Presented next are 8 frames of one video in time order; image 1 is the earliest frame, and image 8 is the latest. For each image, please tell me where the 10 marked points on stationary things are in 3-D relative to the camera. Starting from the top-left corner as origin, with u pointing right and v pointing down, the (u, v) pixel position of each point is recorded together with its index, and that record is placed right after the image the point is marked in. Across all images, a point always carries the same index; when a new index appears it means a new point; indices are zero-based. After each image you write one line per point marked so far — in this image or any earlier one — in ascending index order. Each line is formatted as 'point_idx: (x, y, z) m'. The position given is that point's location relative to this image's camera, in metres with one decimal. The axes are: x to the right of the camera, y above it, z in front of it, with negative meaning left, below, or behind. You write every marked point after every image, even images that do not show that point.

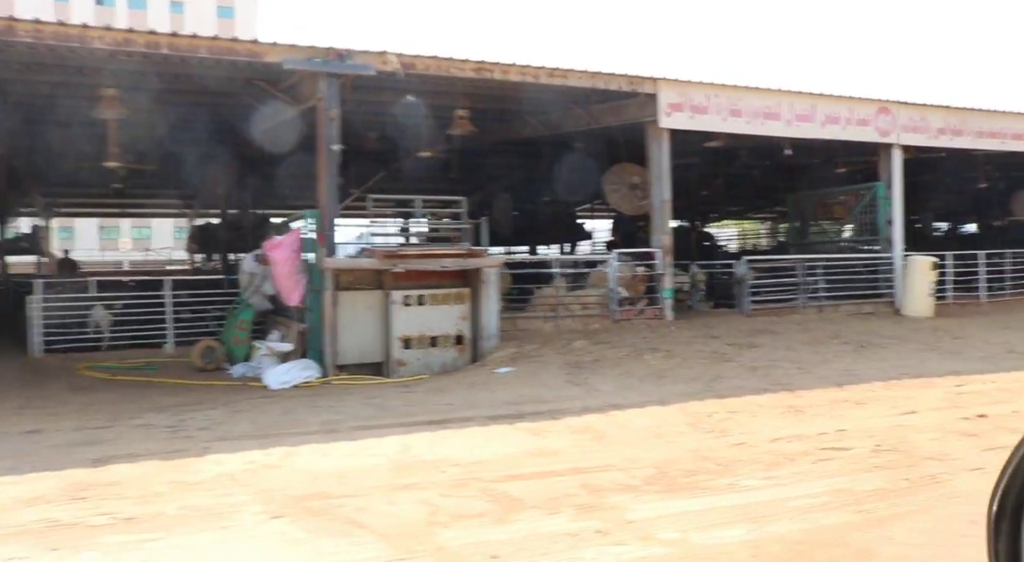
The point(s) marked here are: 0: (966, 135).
0: (+7.6, +2.4, +12.5) m
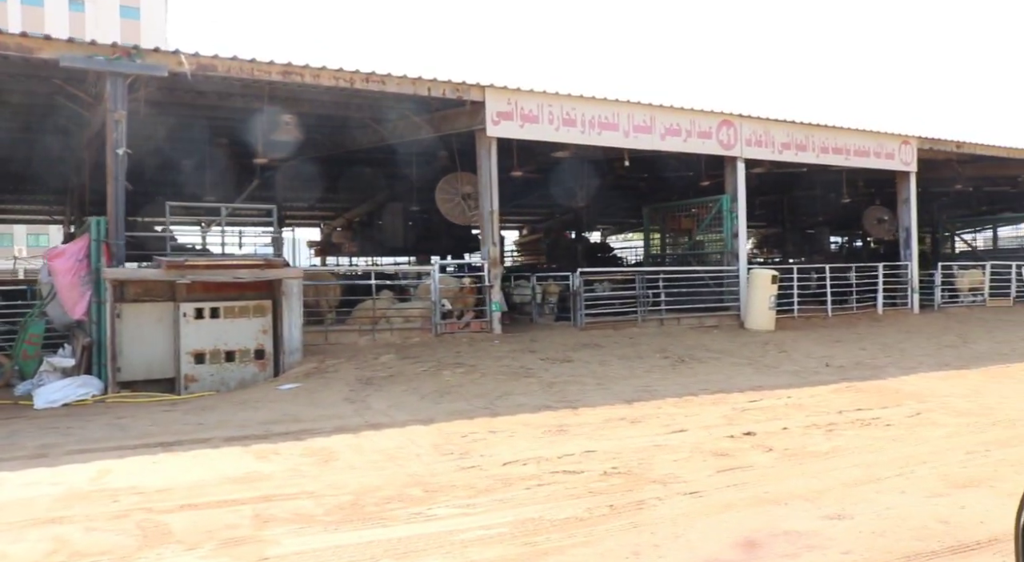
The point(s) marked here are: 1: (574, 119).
0: (+5.0, +2.2, +12.4) m
1: (+0.9, +2.4, +11.0) m
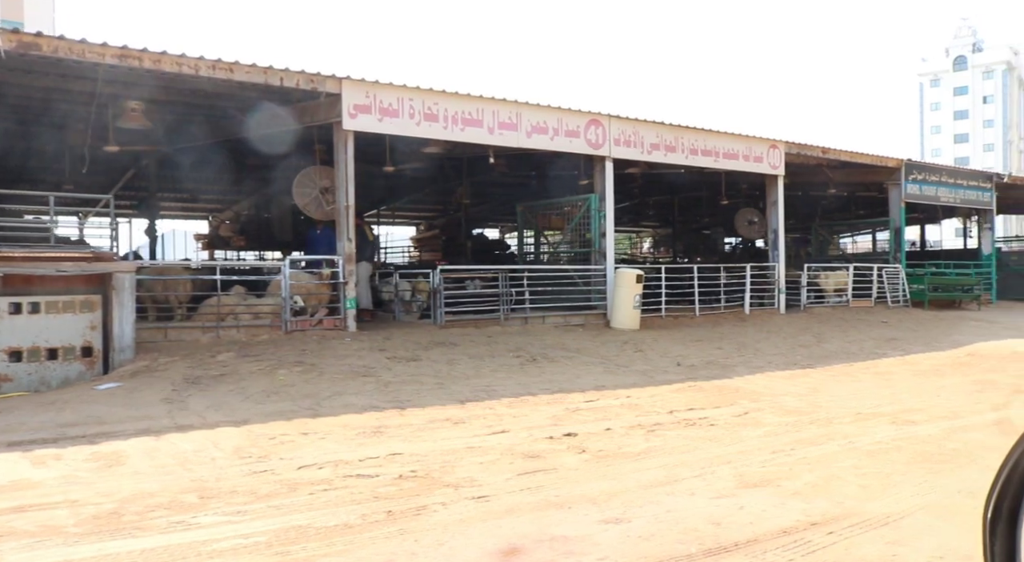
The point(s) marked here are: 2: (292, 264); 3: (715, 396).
0: (+2.8, +2.2, +12.6) m
1: (-1.1, +2.5, +10.8) m
2: (-3.1, +0.2, +10.3) m
3: (+2.4, -1.4, +8.7) m
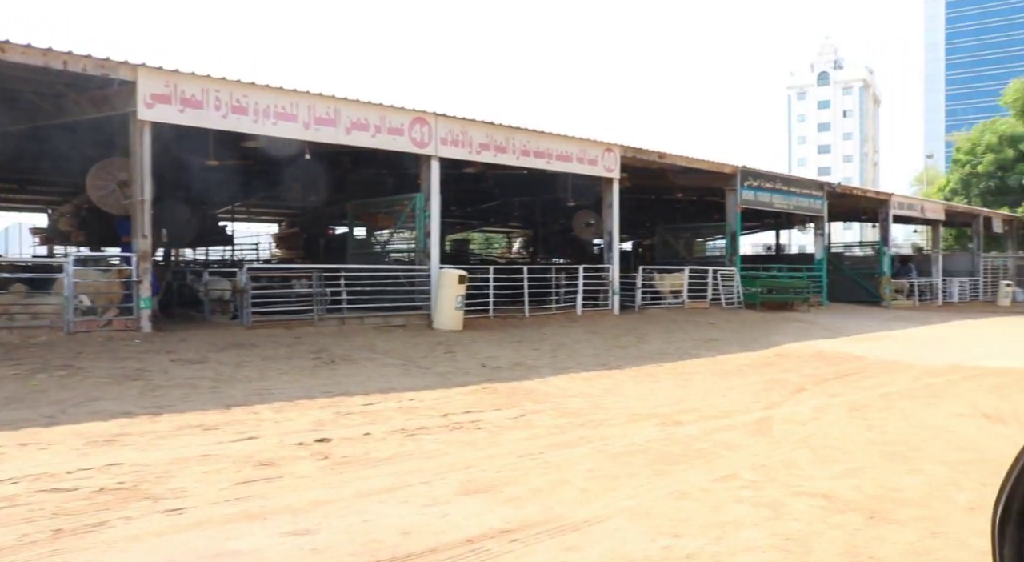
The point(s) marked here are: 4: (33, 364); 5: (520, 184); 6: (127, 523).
0: (-0.1, +2.2, +12.5) m
1: (-3.8, +2.5, +10.4) m
2: (-5.7, +0.3, +9.7) m
3: (-0.1, -1.4, +8.7) m
4: (-5.5, -0.9, +8.4) m
5: (+0.2, +2.2, +16.2) m
6: (-2.6, -1.7, +5.1) m
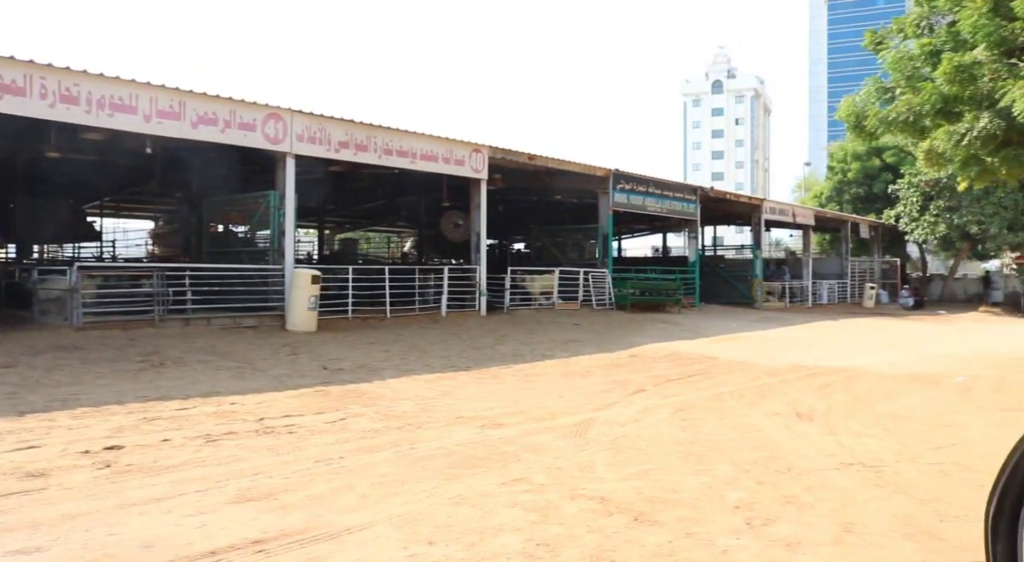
0: (-2.4, +2.2, +12.4) m
1: (-5.9, +2.5, +9.9) m
2: (-7.7, +0.3, +9.0) m
3: (-2.1, -1.4, +8.5) m
4: (-7.4, -0.9, +7.7) m
5: (-2.4, +2.2, +16.0) m
6: (-4.3, -1.7, +4.7) m
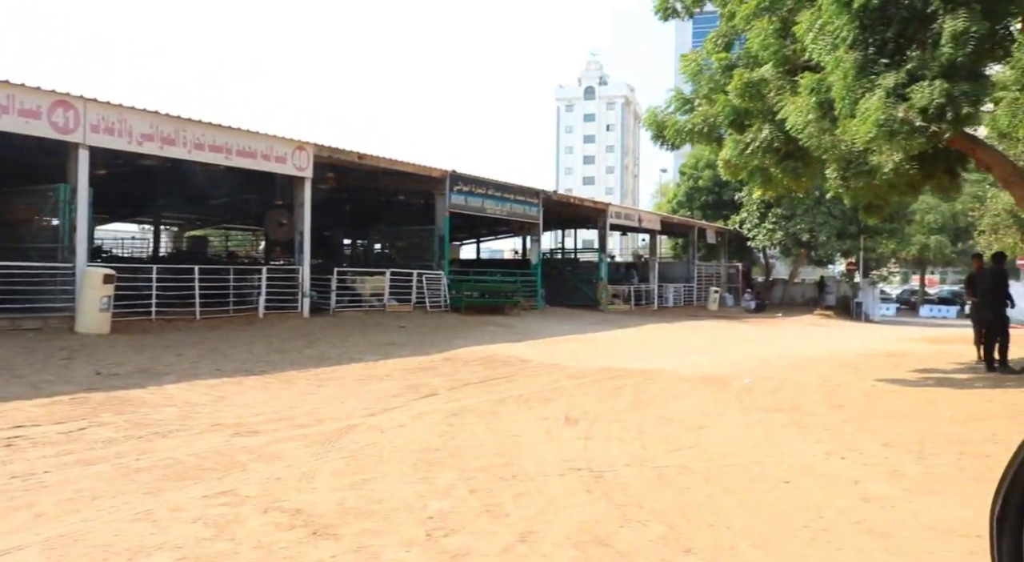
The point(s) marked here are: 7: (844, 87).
0: (-5.4, +2.2, +11.8) m
1: (-8.6, +2.5, +9.0) m
2: (-10.3, +0.3, +7.9) m
3: (-4.7, -1.4, +8.0) m
4: (-9.9, -0.9, +6.7) m
5: (-5.8, +2.2, +15.5) m
6: (-6.5, -1.7, +4.0) m
7: (+3.6, +2.1, +8.1) m
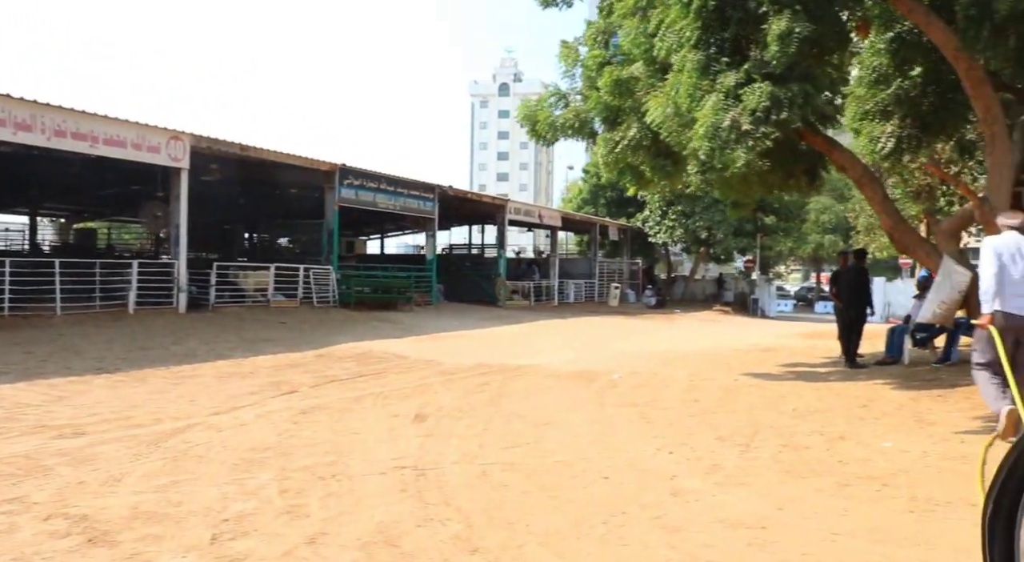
0: (-7.3, +2.3, +11.2) m
1: (-10.3, +2.6, +8.2) m
2: (-11.9, +0.4, +7.0) m
3: (-6.3, -1.3, +7.5) m
4: (-11.4, -0.8, +5.8) m
5: (-8.0, +2.3, +14.8) m
6: (-7.8, -1.6, +3.3) m
7: (+2.0, +2.2, +8.2) m
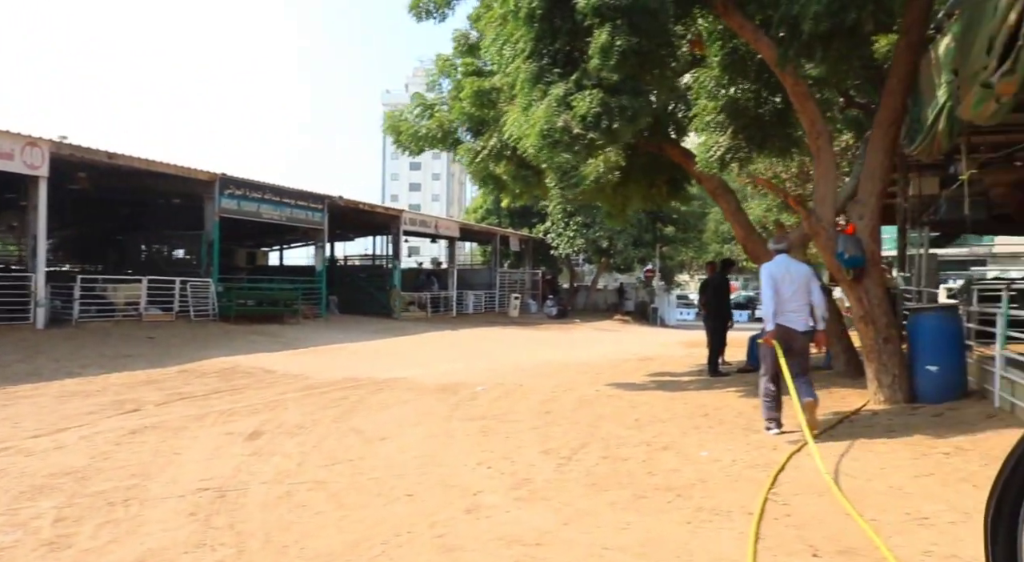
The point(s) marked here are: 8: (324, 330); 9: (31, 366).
0: (-9.2, +2.1, +10.6) m
1: (-12.0, +2.4, +7.3) m
2: (-13.6, +0.2, +6.0) m
3: (-8.0, -1.5, +6.9) m
4: (-13.0, -1.0, +4.8) m
5: (-10.2, +2.0, +14.1) m
6: (-9.2, -1.7, +2.6) m
7: (+0.2, +2.0, +8.2) m
8: (-3.7, -1.0, +15.5) m
9: (-6.8, -1.2, +10.6) m
